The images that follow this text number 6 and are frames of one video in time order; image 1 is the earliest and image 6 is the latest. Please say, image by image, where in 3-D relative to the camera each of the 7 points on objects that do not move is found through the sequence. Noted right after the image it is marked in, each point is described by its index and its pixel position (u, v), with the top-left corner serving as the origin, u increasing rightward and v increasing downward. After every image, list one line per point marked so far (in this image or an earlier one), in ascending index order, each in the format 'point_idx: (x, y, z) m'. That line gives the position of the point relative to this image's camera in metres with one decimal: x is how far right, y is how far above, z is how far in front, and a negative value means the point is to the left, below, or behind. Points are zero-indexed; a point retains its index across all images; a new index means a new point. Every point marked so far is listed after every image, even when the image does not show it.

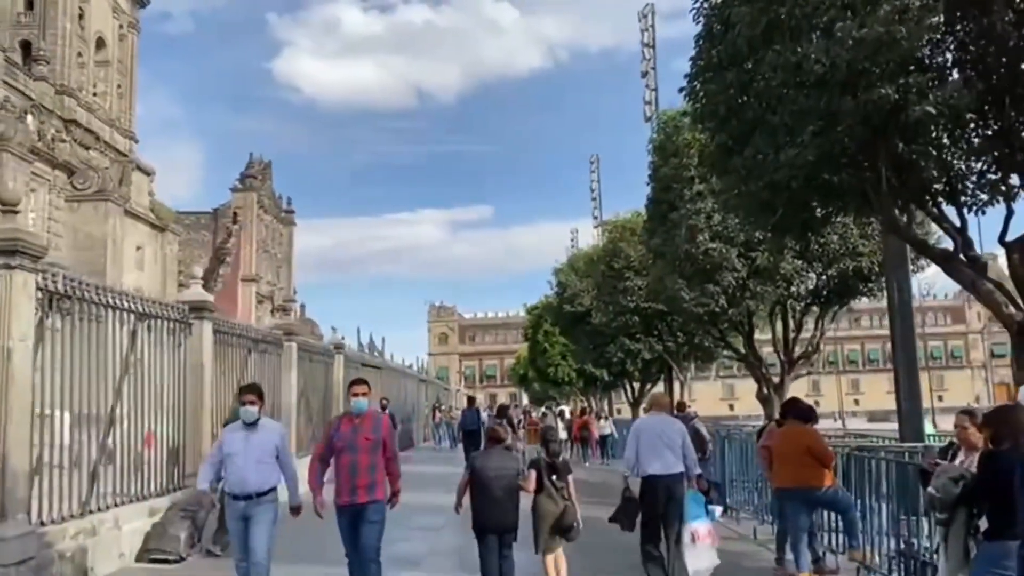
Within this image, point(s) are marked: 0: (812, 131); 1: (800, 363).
0: (+2.4, +1.3, +7.2) m
1: (+5.9, -1.5, +18.0) m
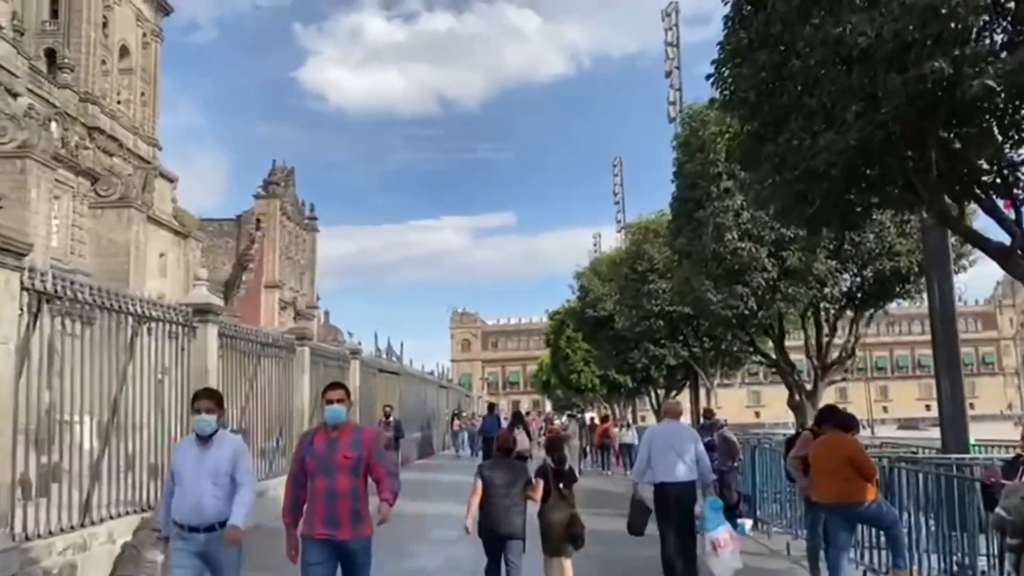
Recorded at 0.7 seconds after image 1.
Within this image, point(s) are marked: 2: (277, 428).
0: (+2.5, +1.3, +6.6) m
1: (+6.2, -1.6, +17.2) m
2: (-3.8, -2.3, +14.4) m
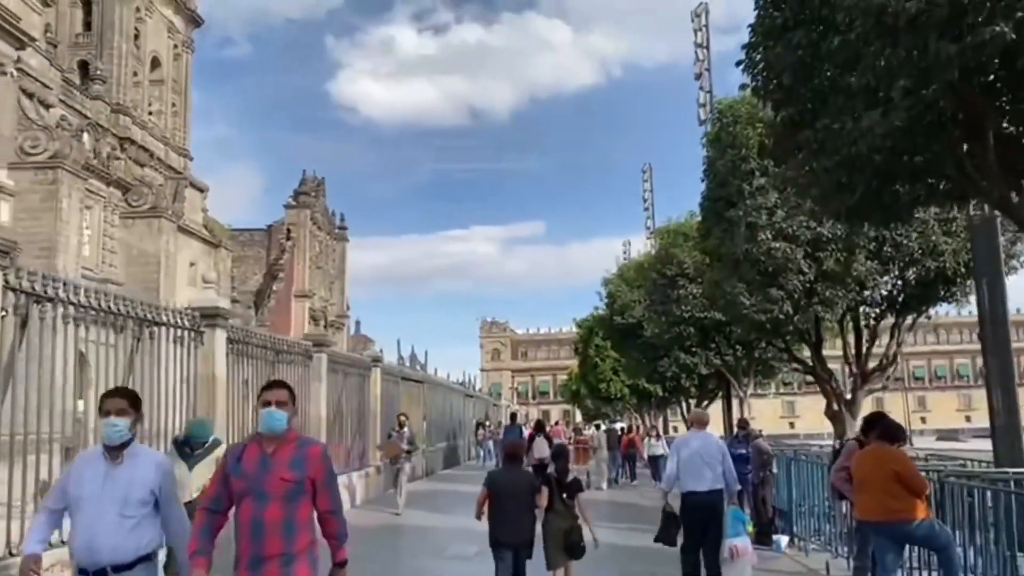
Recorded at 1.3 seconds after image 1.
0: (+2.6, +1.3, +6.0) m
1: (+6.7, -1.6, +16.5) m
2: (-3.5, -2.4, +14.0) m
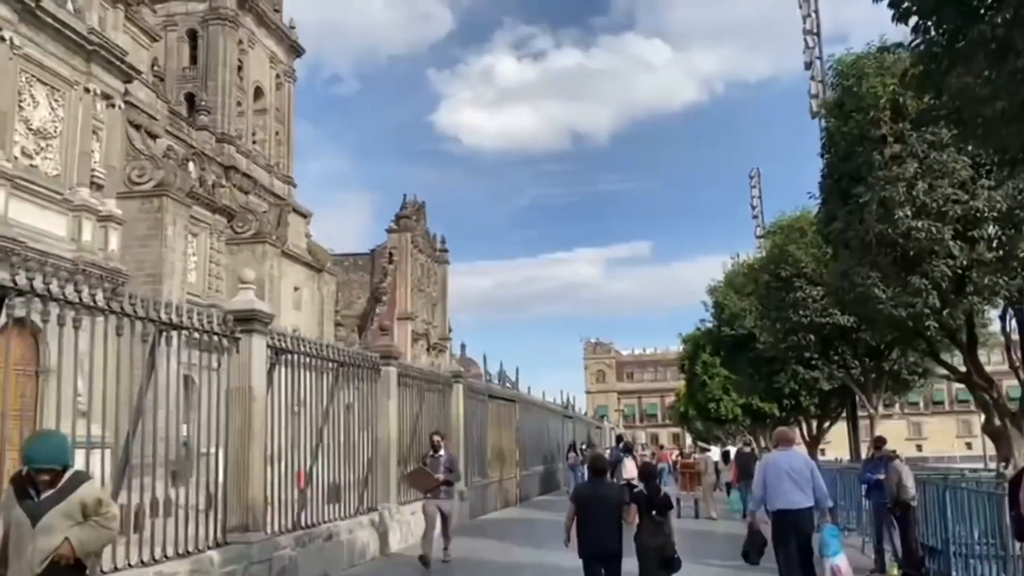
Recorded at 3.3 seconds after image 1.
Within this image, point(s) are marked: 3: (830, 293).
0: (+2.8, +1.6, +4.0) m
1: (+8.2, -1.6, +13.8) m
2: (-2.2, -2.5, +12.6) m
3: (+5.9, -0.1, +16.6) m
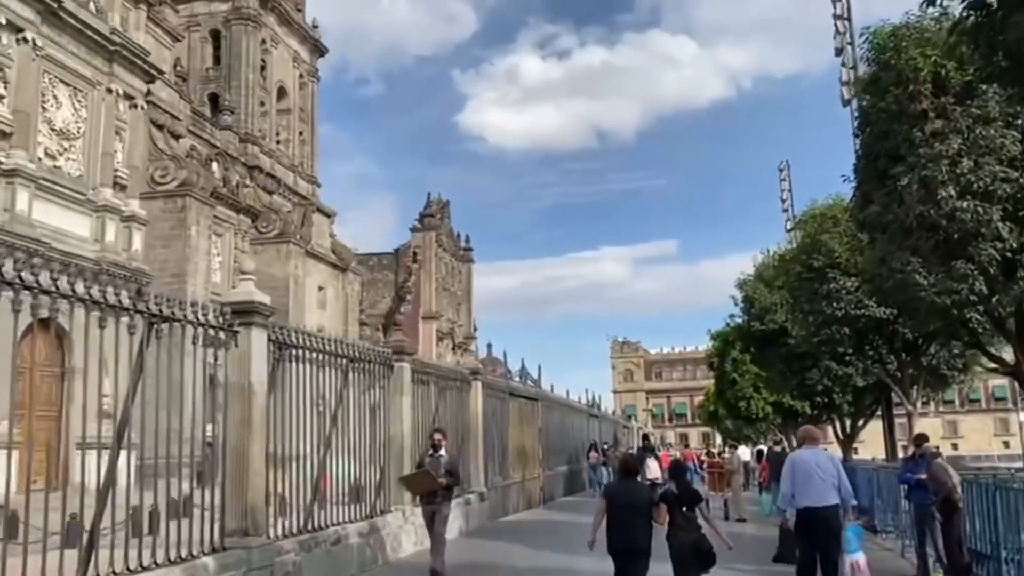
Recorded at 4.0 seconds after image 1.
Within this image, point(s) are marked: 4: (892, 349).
0: (+2.8, +1.7, +3.3) m
1: (+8.5, -1.4, +13.0) m
2: (-2.0, -2.4, +12.1) m
3: (+6.3, +0.1, +15.8) m
4: (+8.2, -1.3, +19.3) m
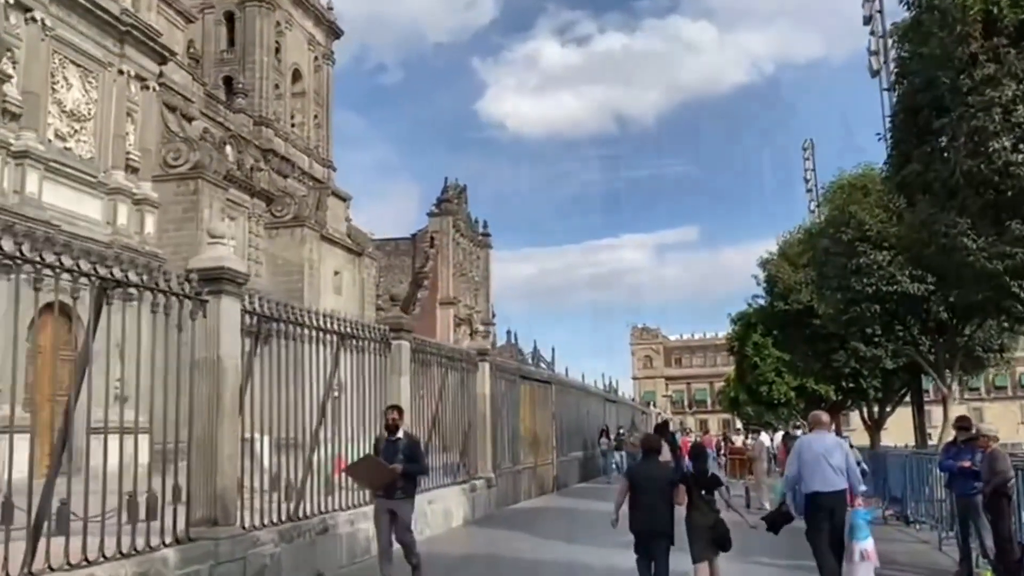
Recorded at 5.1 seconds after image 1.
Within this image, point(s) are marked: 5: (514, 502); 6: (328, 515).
0: (+2.6, +2.0, +2.4) m
1: (+8.5, -1.0, +12.0) m
2: (-1.9, -2.0, +11.3) m
3: (+6.4, +0.5, +14.8) m
4: (+8.5, -0.9, +18.2) m
5: (0.0, -4.2, +17.7) m
6: (-2.1, -2.6, +10.2) m
